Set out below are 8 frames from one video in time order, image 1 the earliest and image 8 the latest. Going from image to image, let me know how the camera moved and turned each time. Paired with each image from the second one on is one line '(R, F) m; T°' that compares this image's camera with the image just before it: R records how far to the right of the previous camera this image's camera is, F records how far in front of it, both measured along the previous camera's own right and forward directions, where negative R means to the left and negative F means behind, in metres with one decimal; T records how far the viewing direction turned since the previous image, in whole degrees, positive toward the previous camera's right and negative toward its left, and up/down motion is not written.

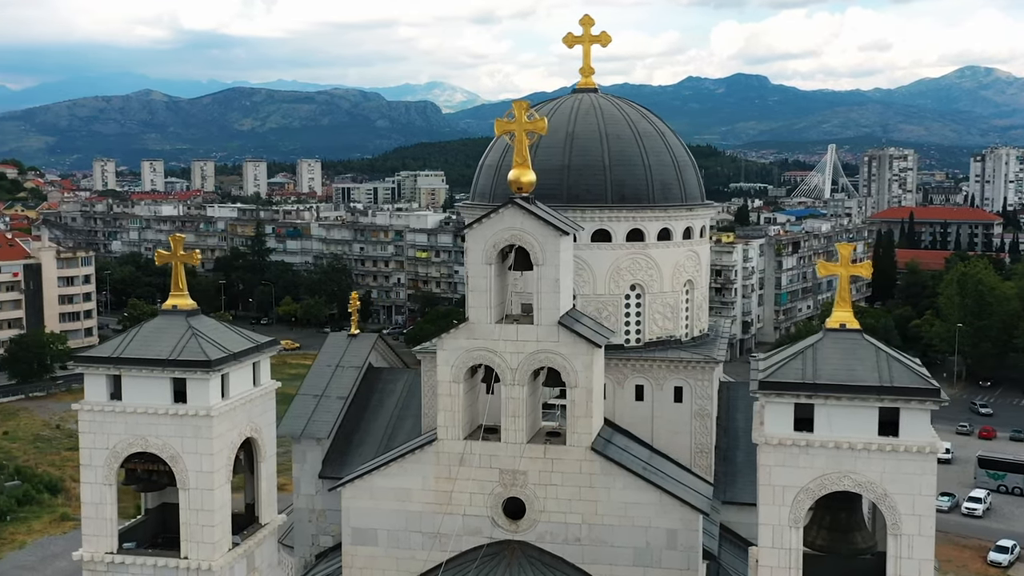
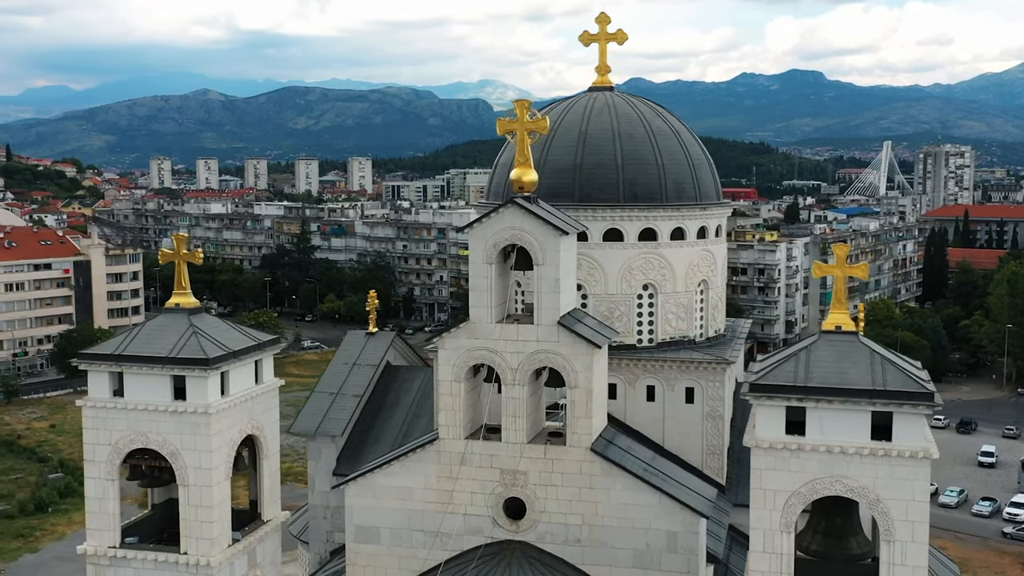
(+0.7, 0.0) m; -3°
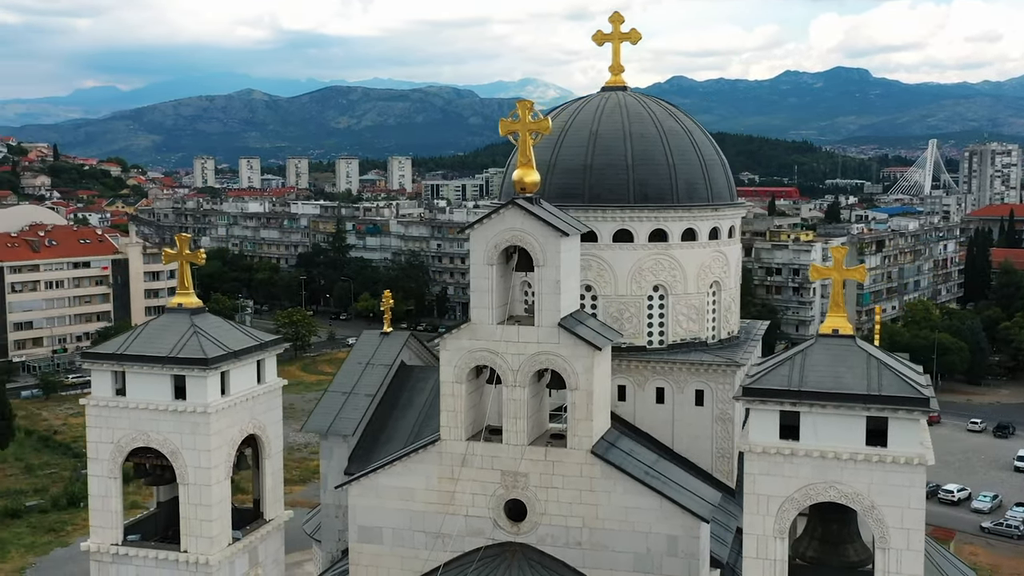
(+0.5, +0.1) m; -2°
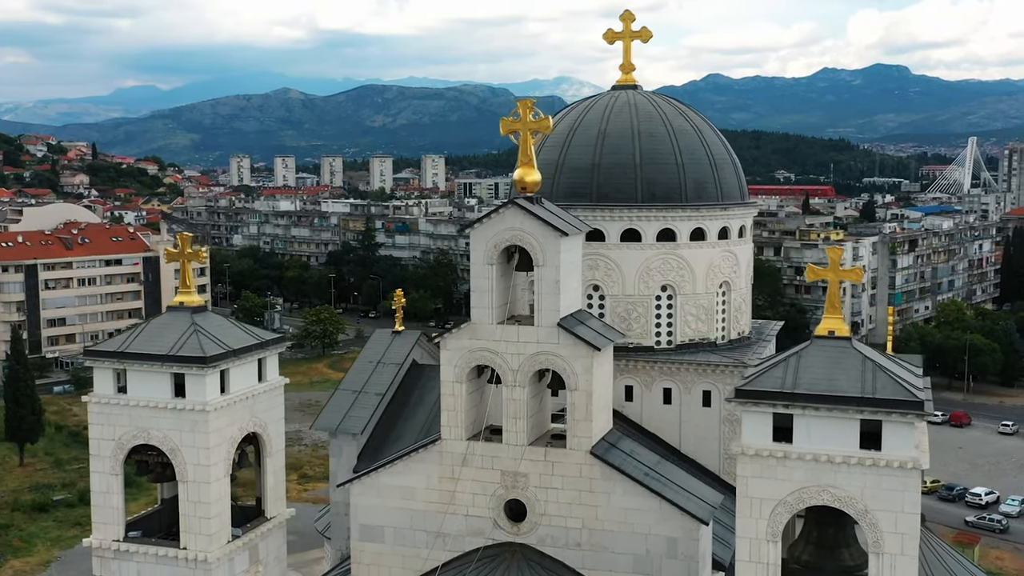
(+0.5, +0.1) m; -2°
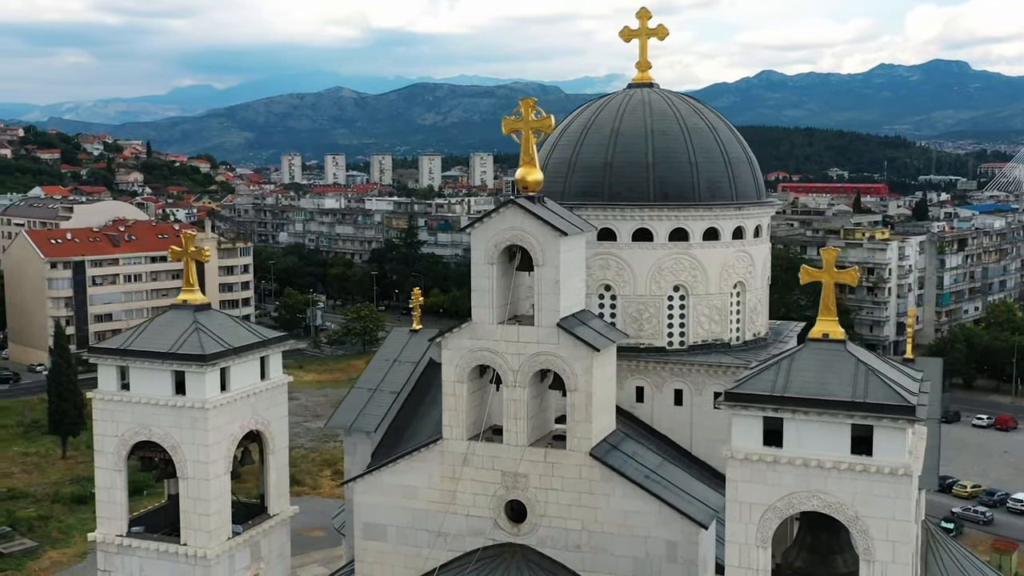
(+0.7, +0.1) m; -3°
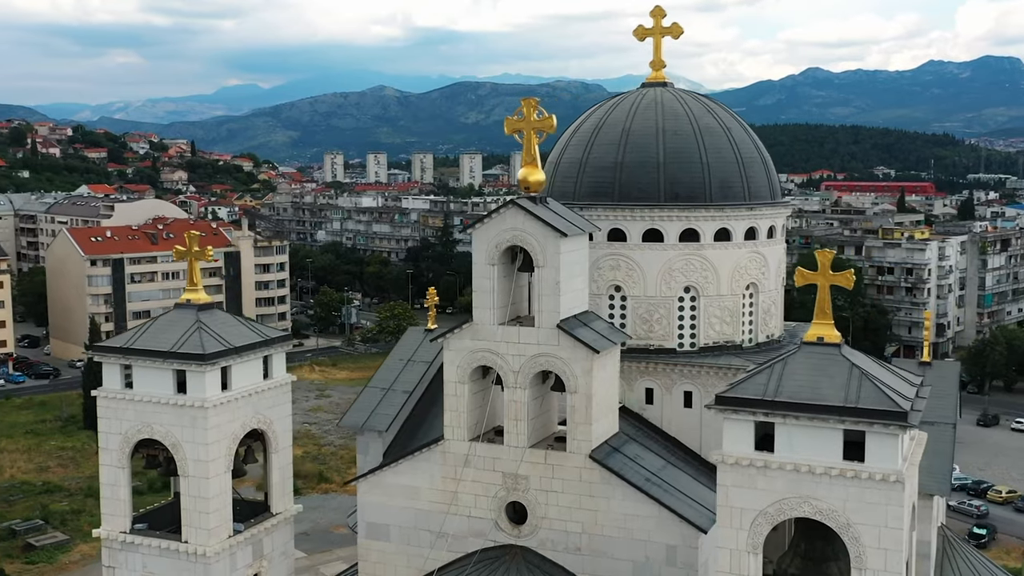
(+0.5, +0.1) m; -2°
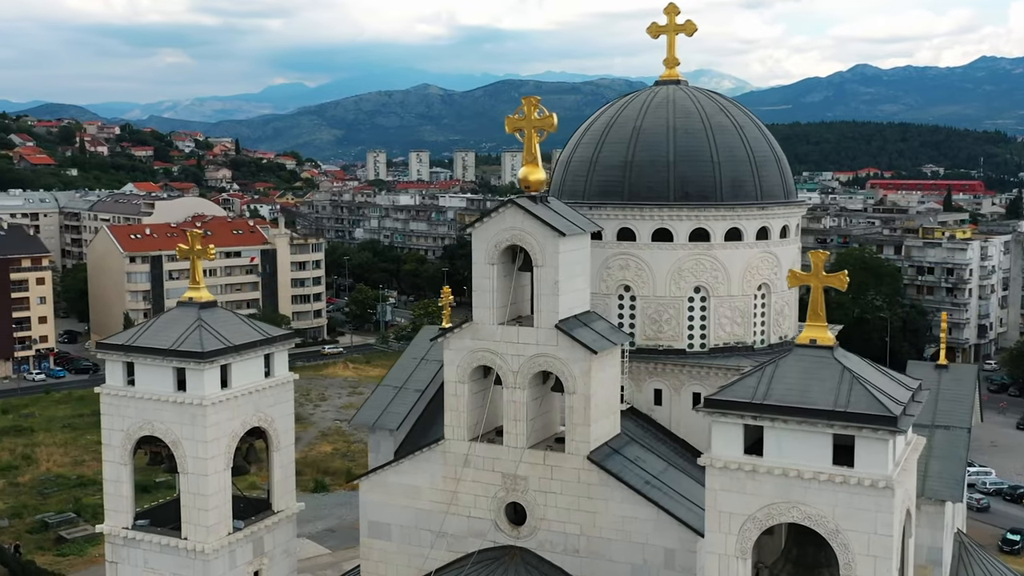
(+0.6, +0.1) m; -2°
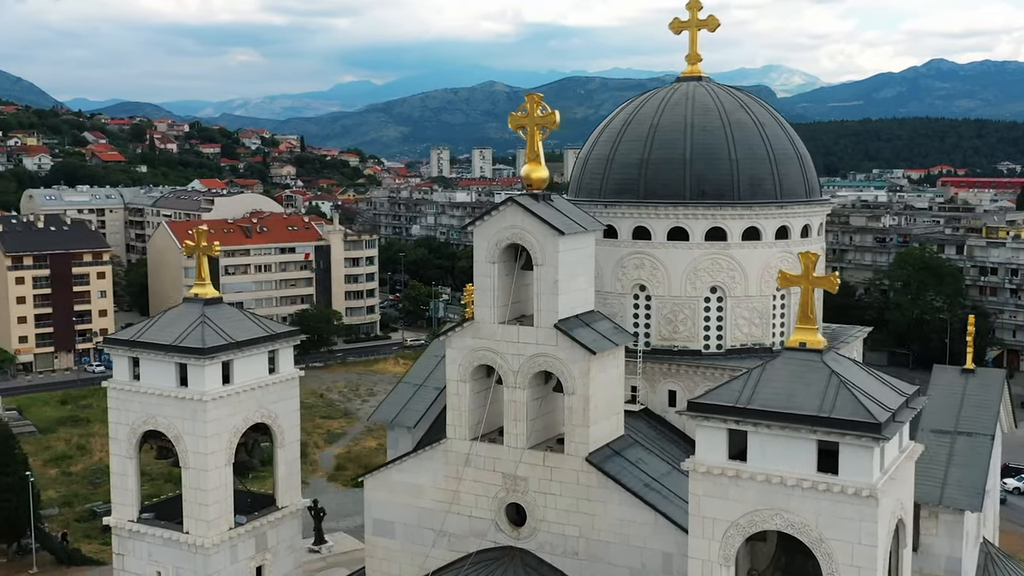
(+0.8, +0.1) m; -3°
